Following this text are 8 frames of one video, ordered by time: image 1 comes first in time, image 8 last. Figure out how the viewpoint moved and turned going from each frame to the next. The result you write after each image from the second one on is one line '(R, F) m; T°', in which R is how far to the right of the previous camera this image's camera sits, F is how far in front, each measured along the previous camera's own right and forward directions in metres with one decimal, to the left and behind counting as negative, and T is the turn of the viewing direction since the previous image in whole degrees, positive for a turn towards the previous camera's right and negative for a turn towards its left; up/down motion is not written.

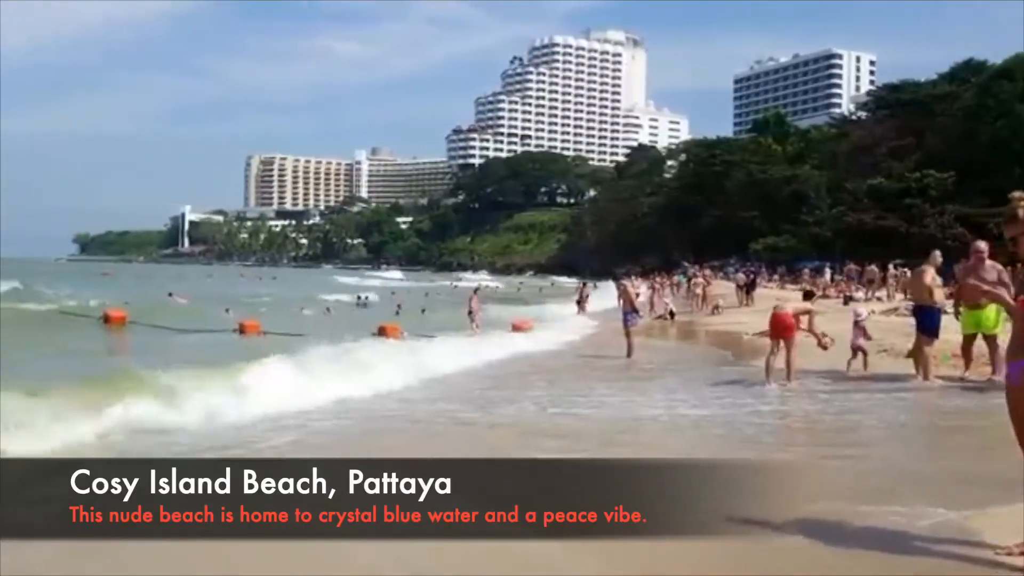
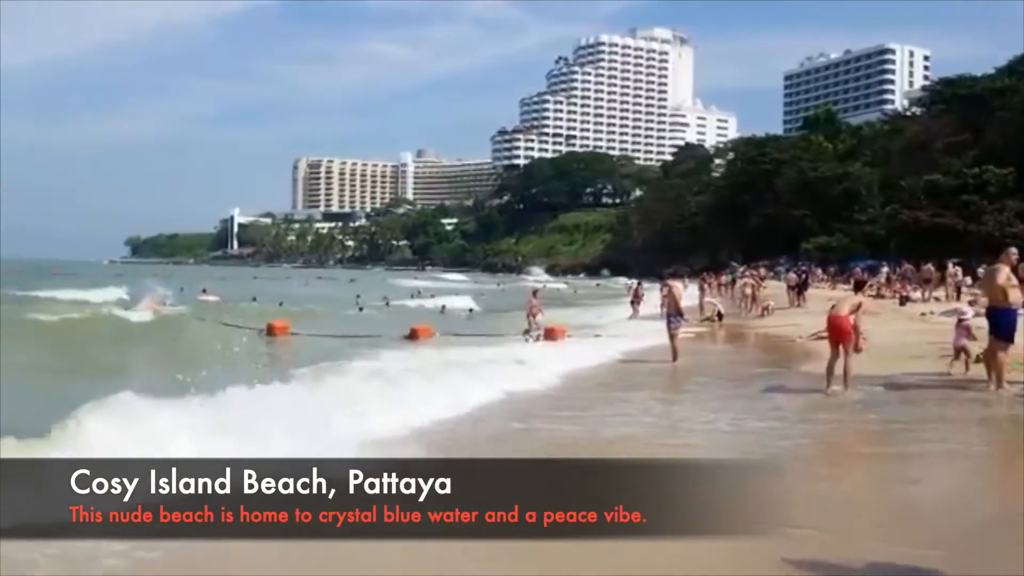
(0.0, +0.3) m; -3°
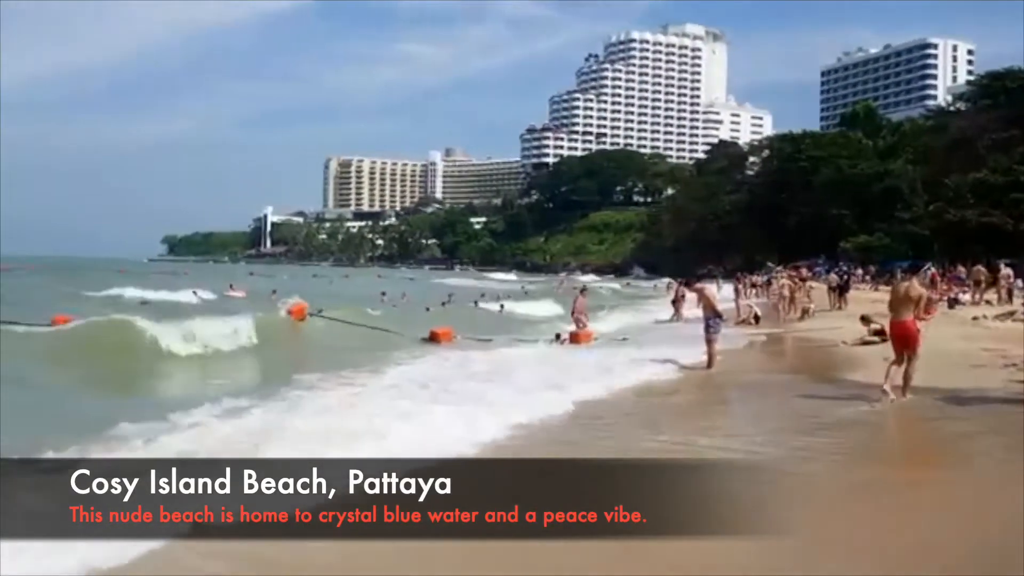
(0.0, +0.9) m; -2°
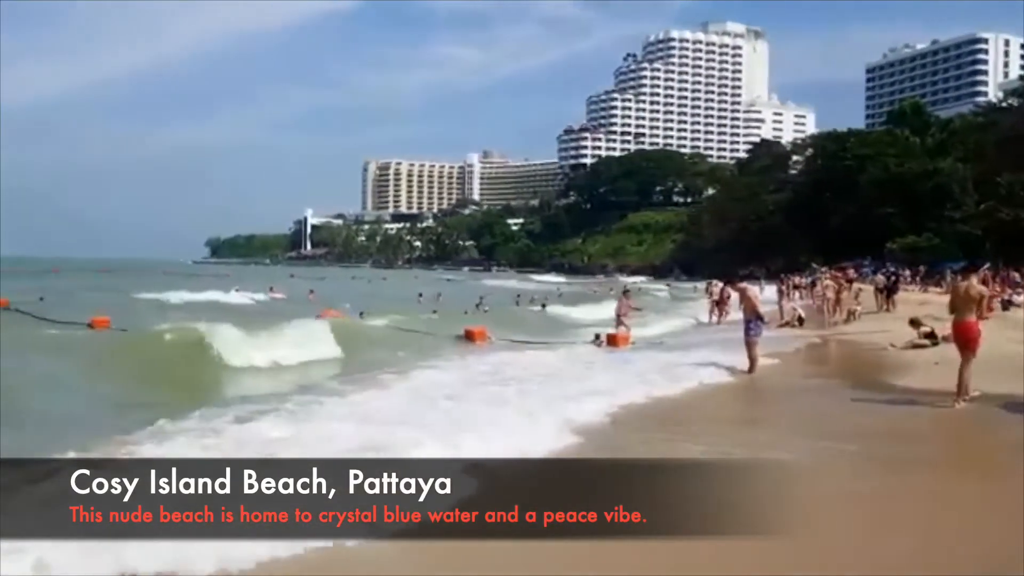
(0.0, +0.4) m; -2°
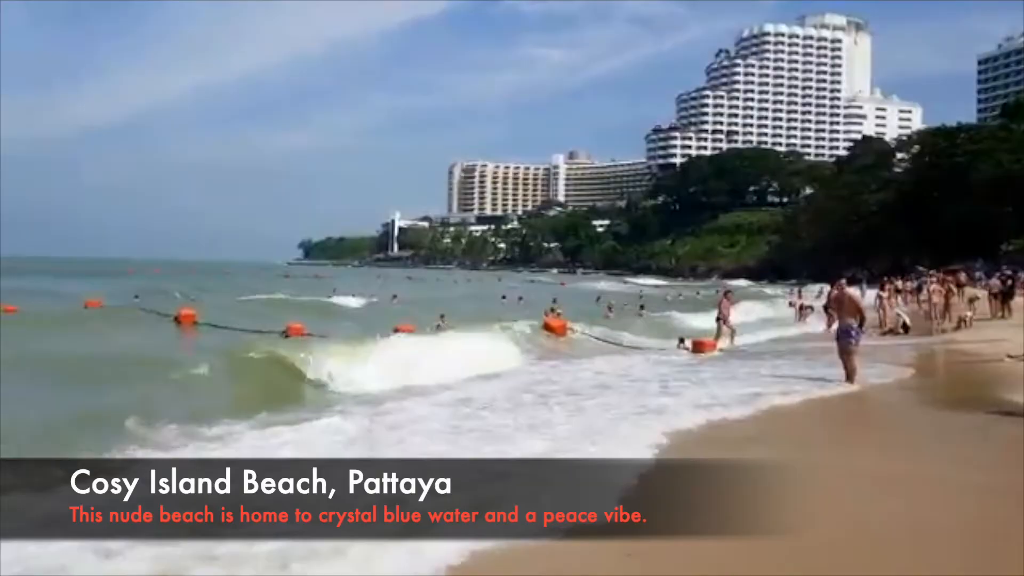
(-0.2, +0.9) m; -5°
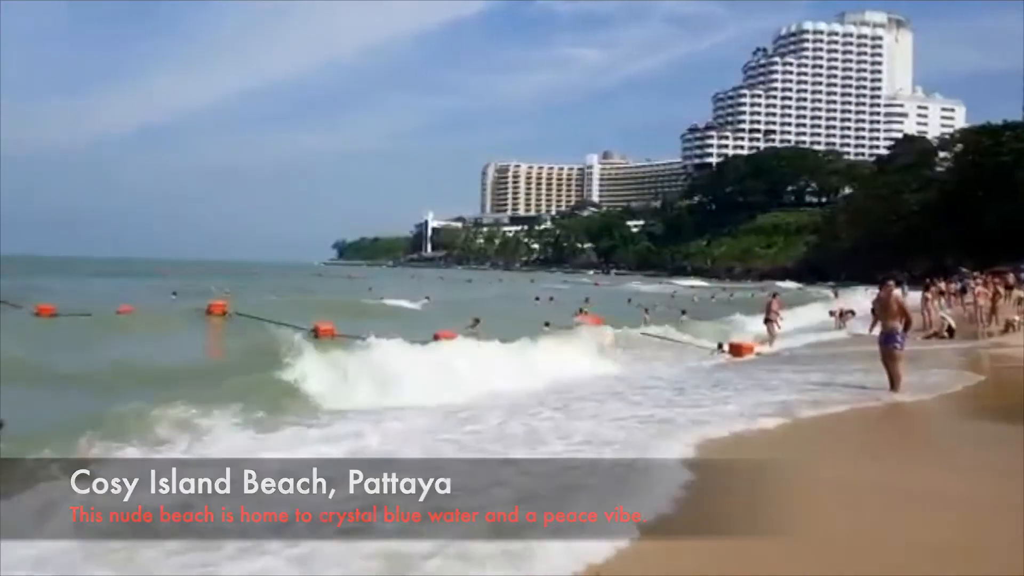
(0.0, +0.3) m; -2°
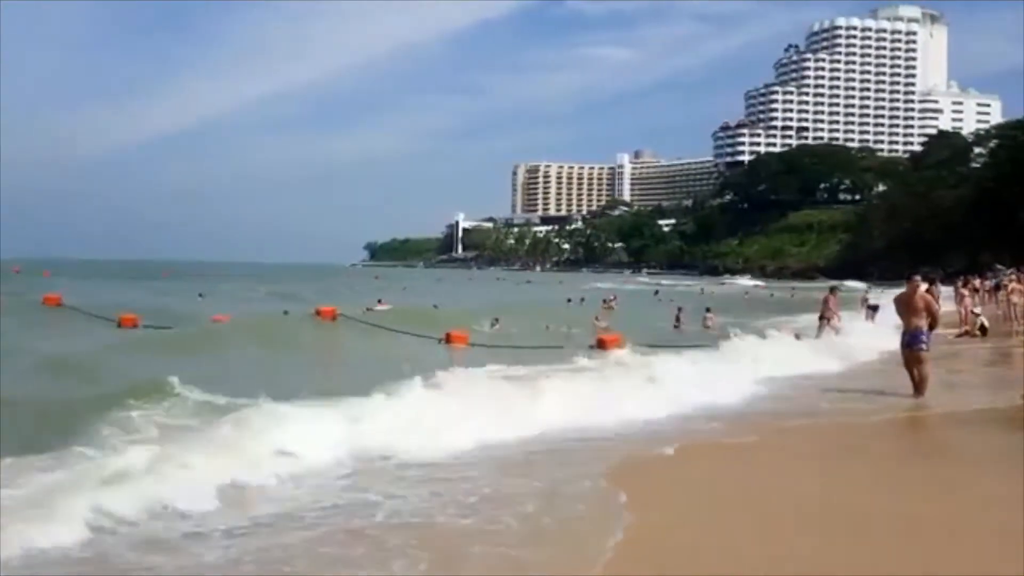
(0.0, 0.0) m; -2°
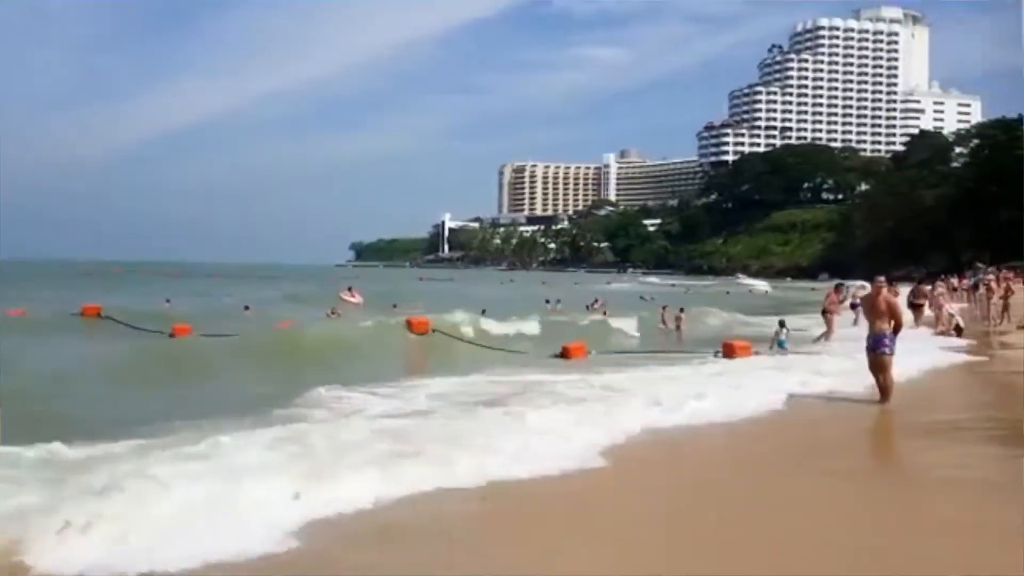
(0.0, -0.1) m; +1°
